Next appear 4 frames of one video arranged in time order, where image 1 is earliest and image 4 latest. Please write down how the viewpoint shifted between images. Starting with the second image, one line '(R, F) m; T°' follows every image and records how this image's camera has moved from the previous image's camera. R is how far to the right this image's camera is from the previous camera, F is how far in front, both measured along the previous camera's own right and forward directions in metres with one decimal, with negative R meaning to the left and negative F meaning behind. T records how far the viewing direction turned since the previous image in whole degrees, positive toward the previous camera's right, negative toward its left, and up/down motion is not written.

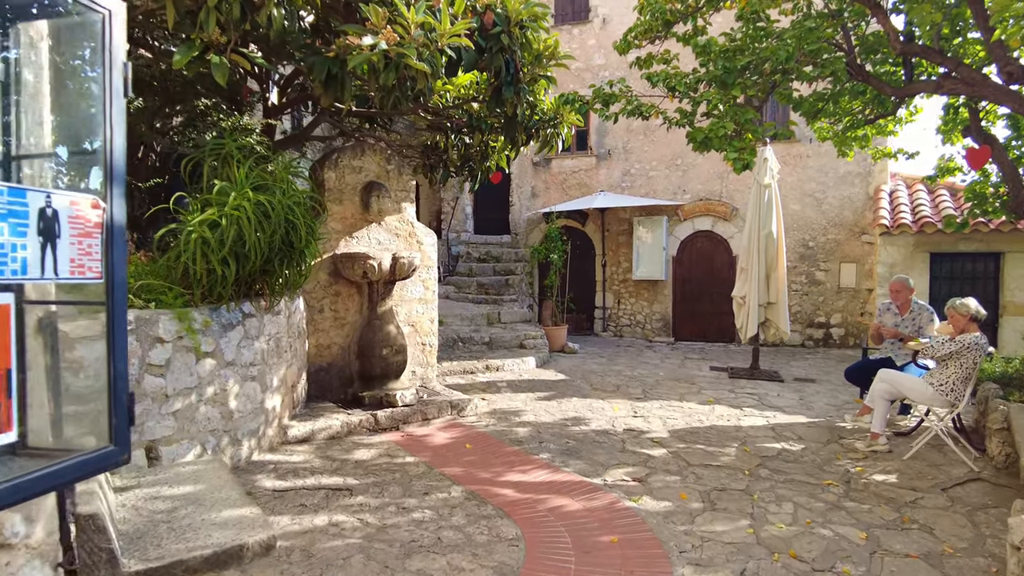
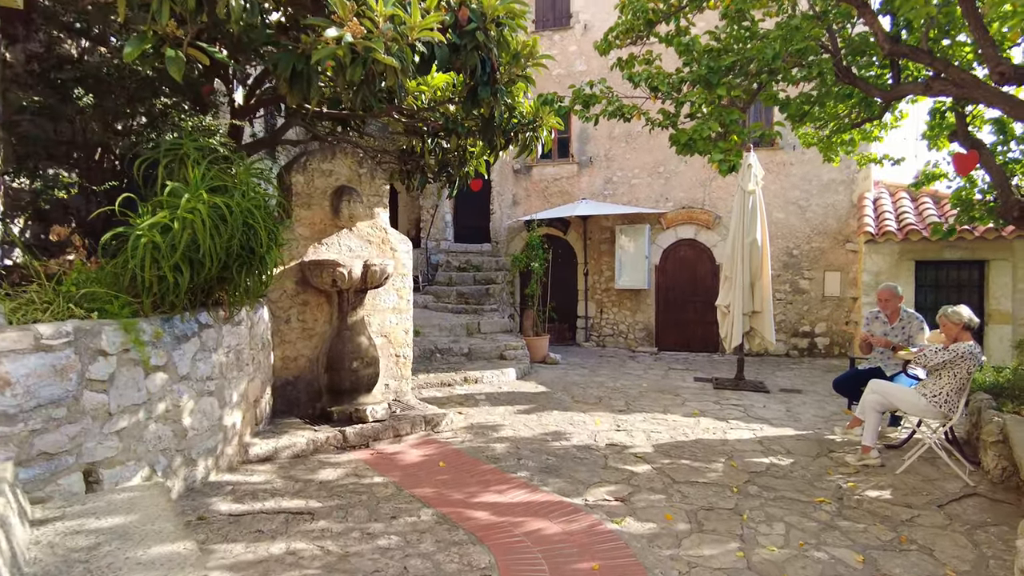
(0.0, +0.2) m; +1°
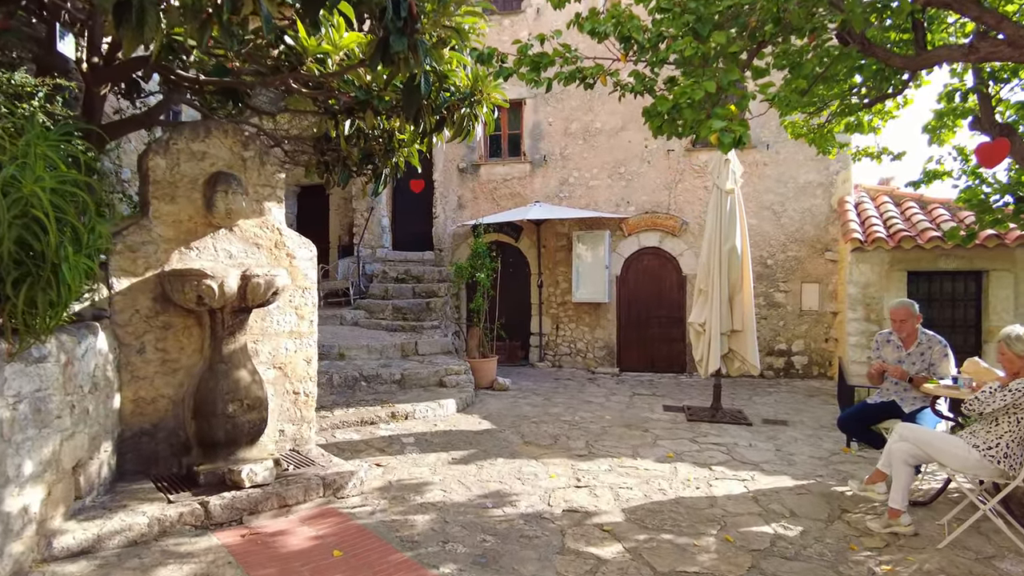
(+0.1, +1.0) m; +4°
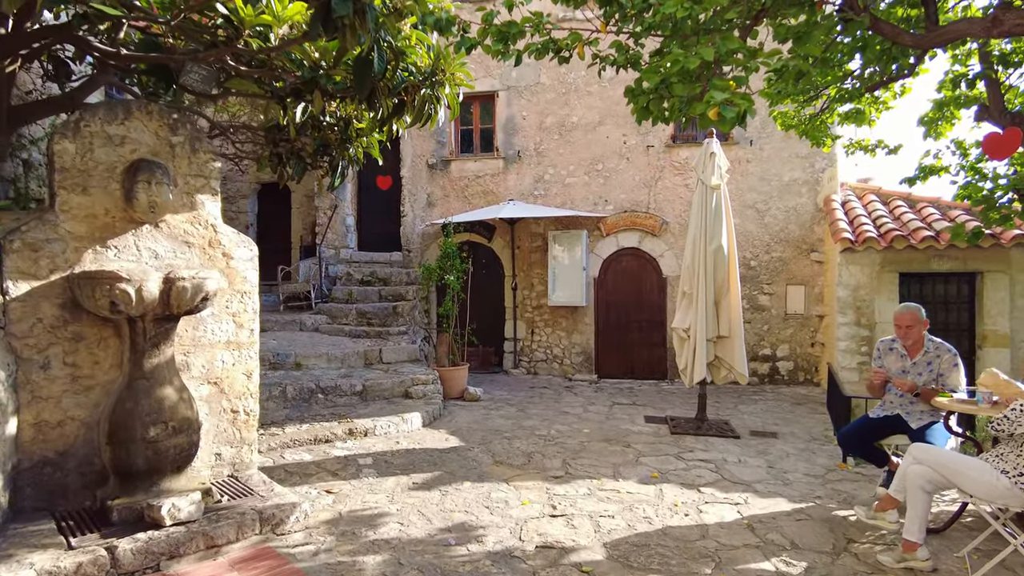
(0.0, +0.4) m; +2°
